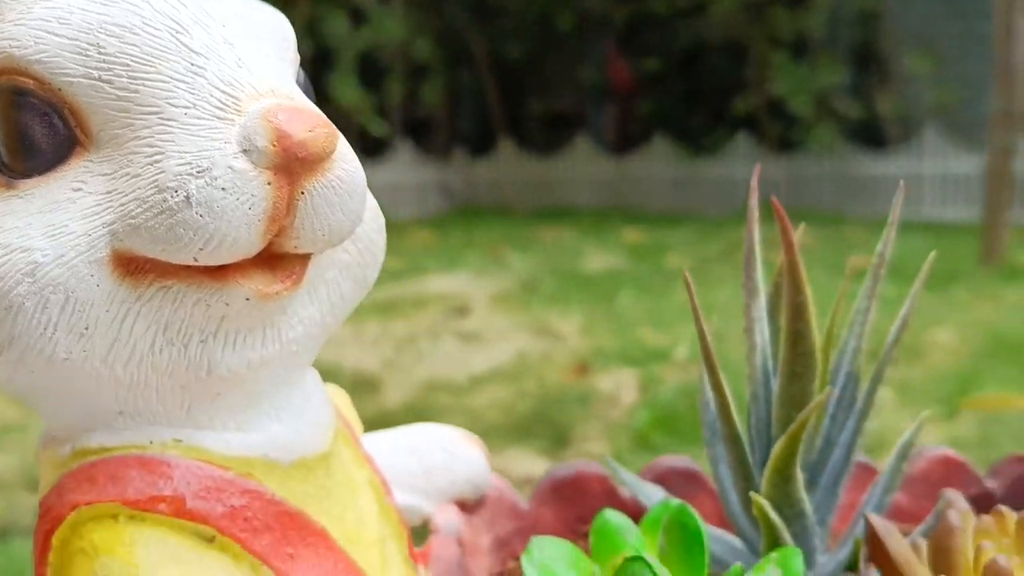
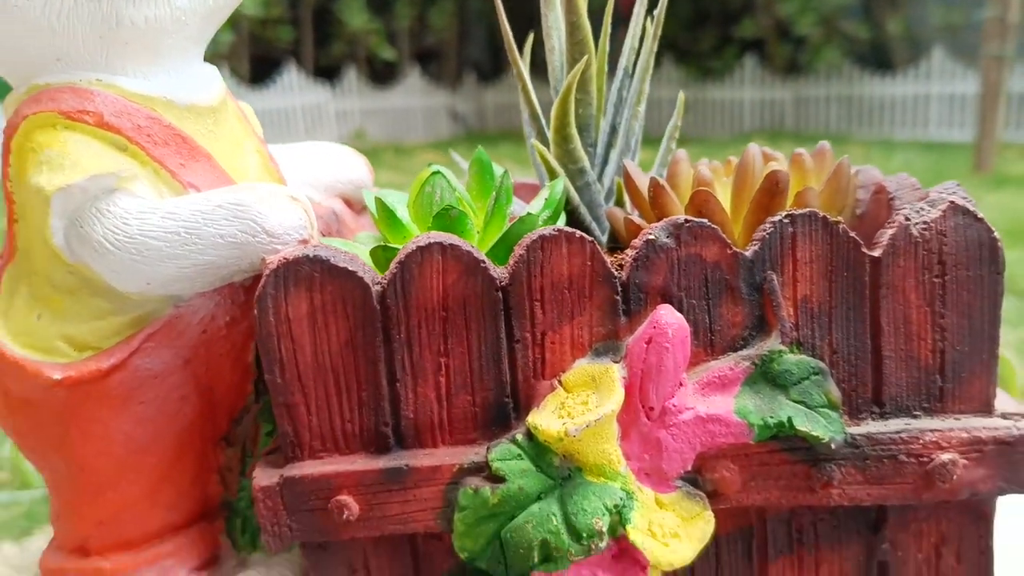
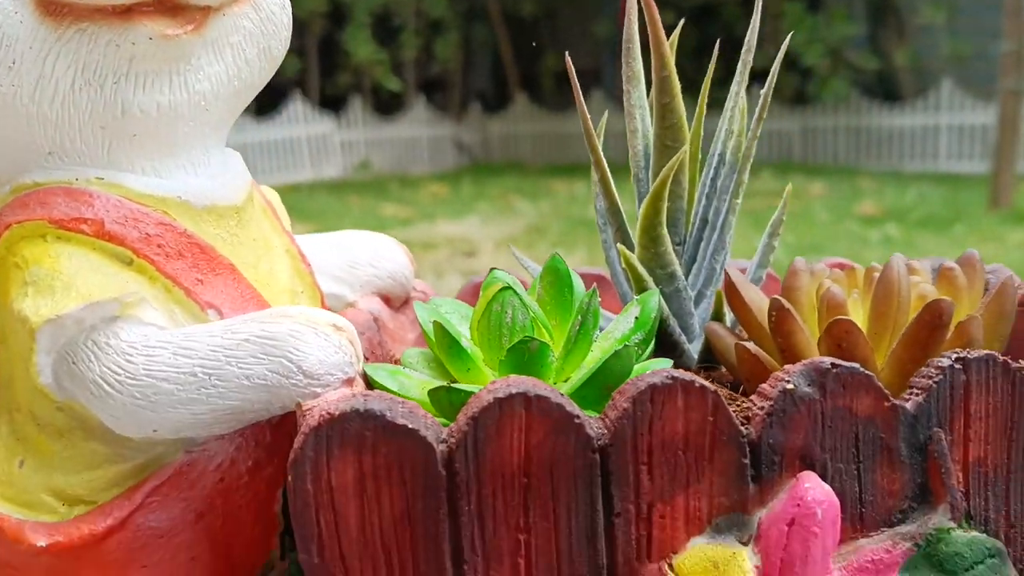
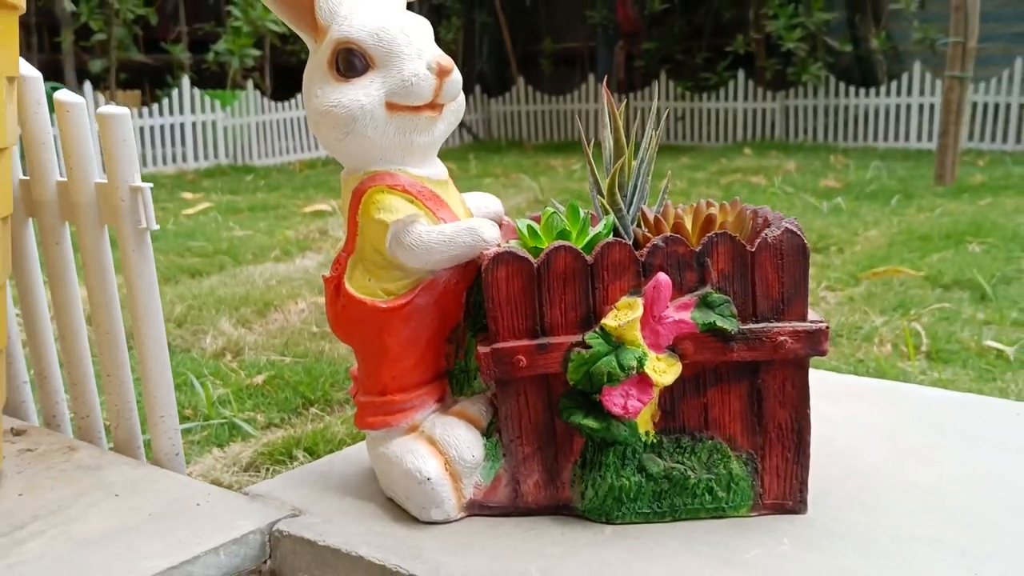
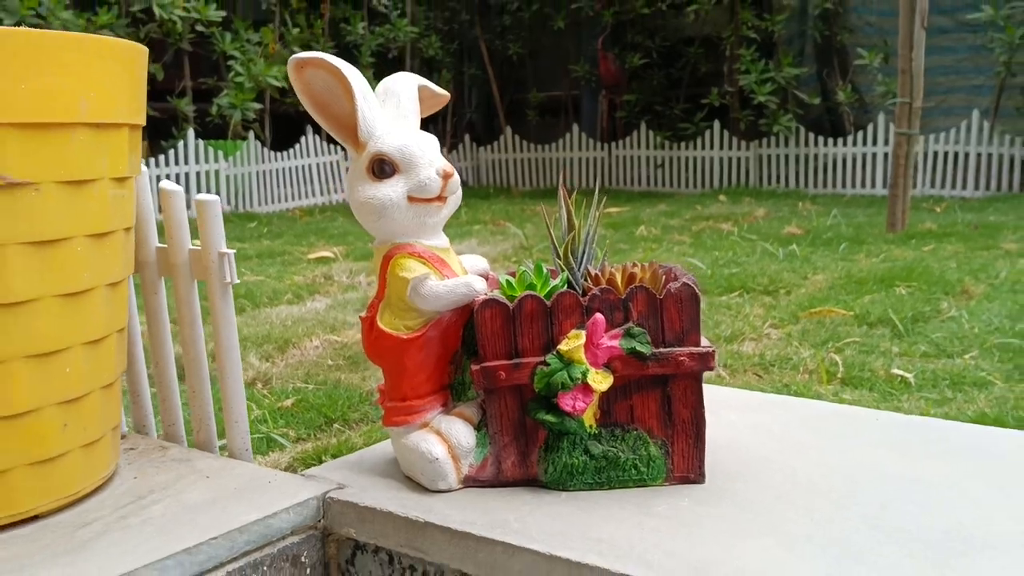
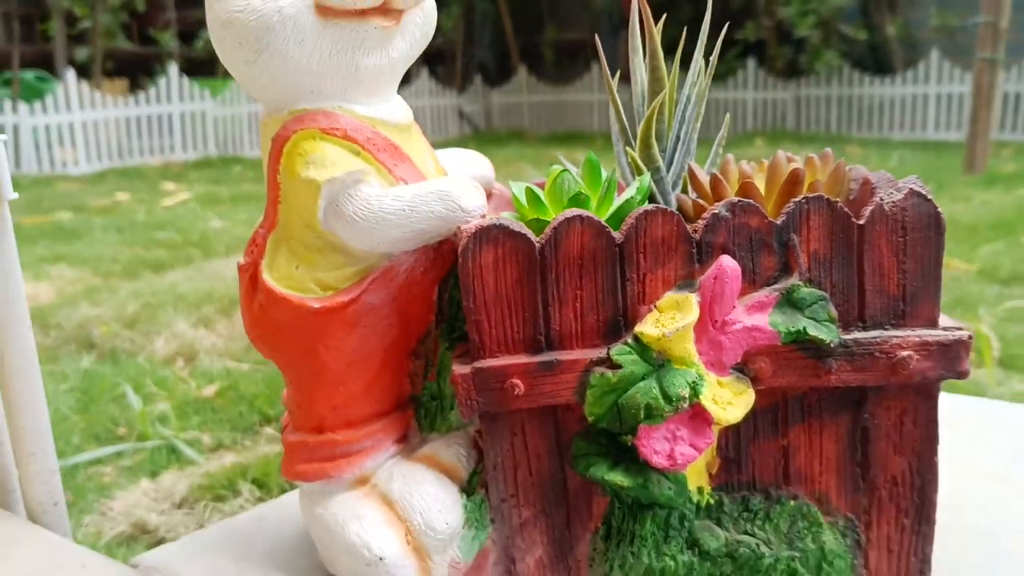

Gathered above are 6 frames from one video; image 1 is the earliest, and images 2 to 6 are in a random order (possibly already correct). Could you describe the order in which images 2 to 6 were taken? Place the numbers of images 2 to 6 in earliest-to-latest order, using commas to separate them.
3, 2, 6, 4, 5
